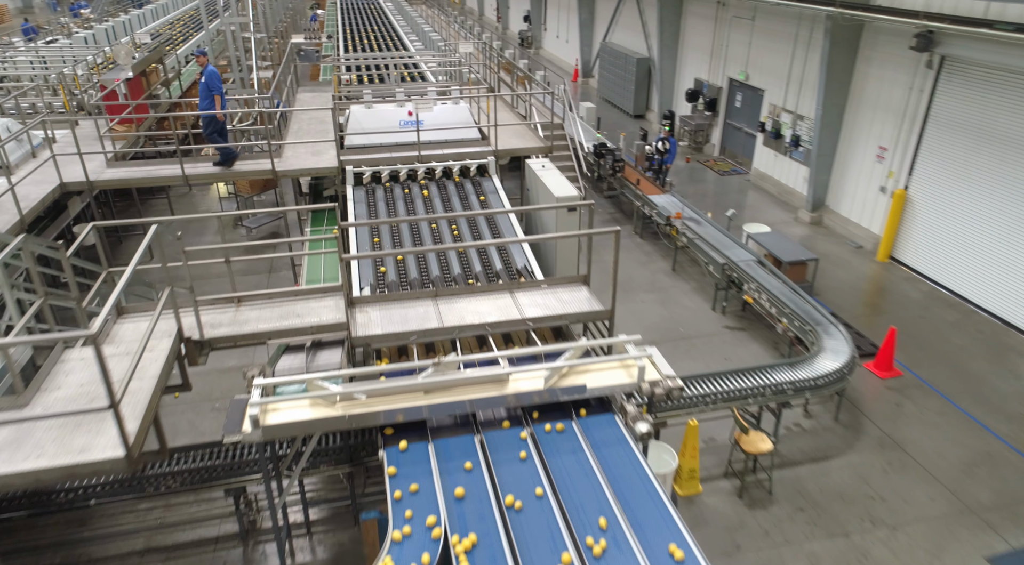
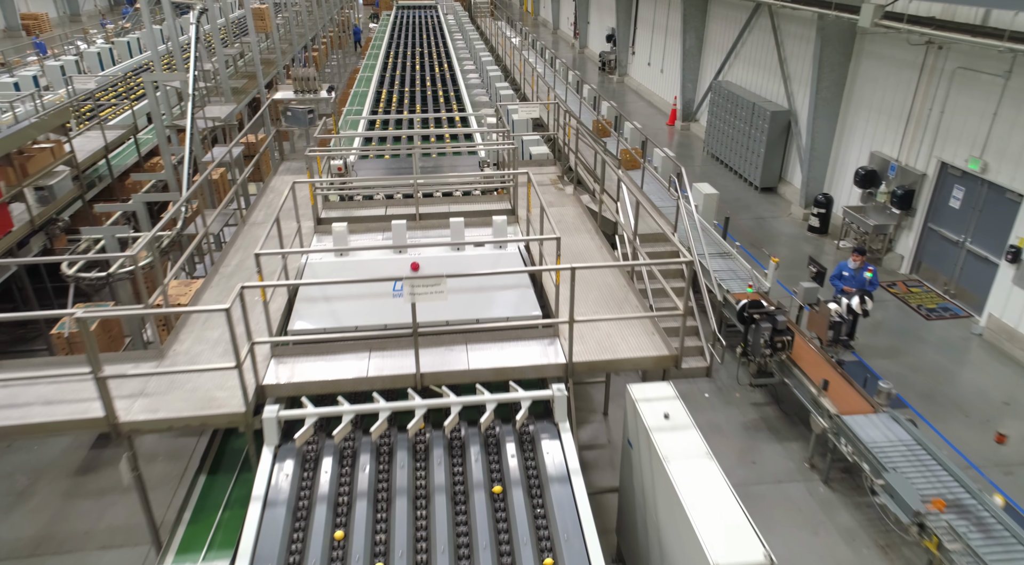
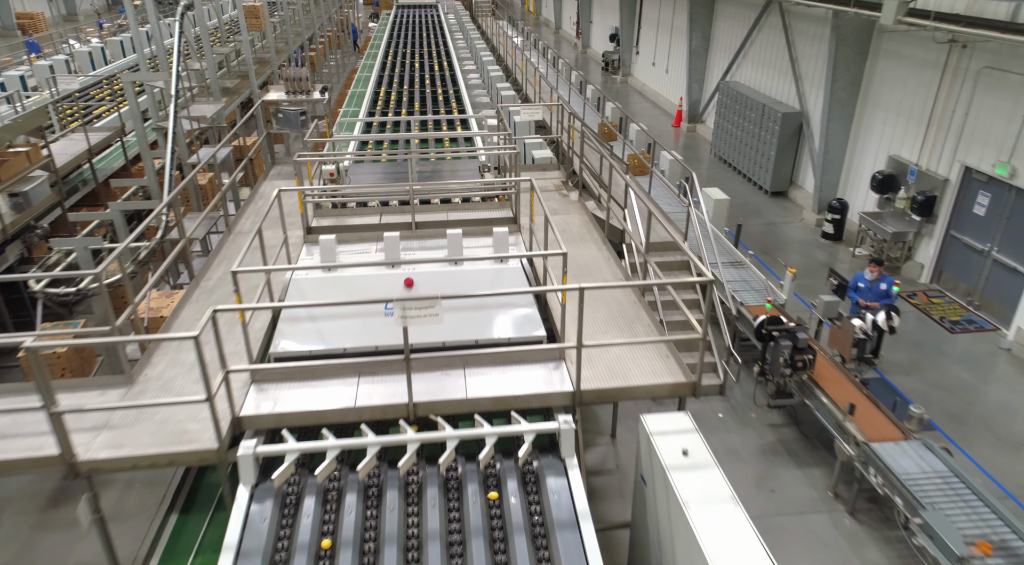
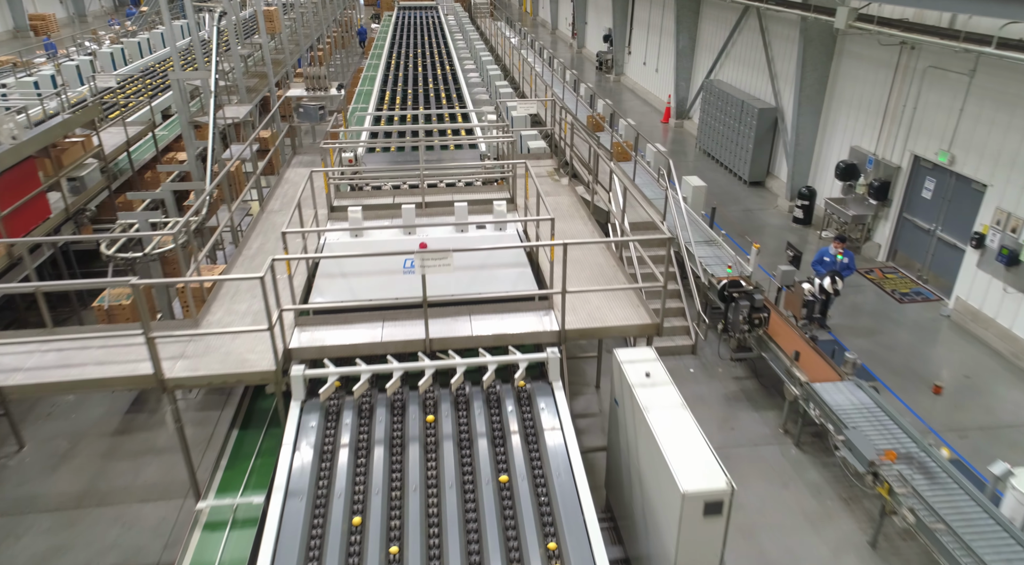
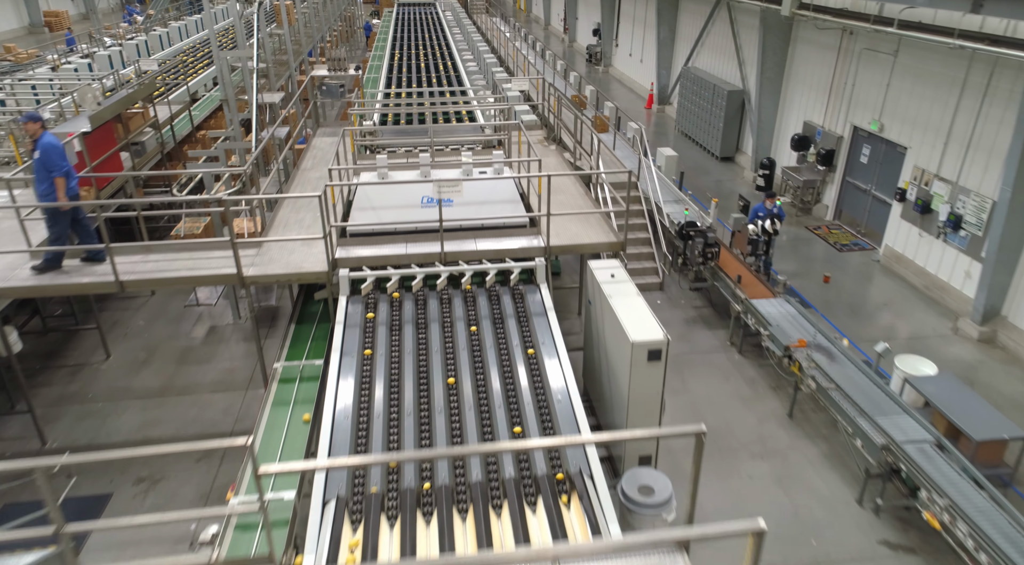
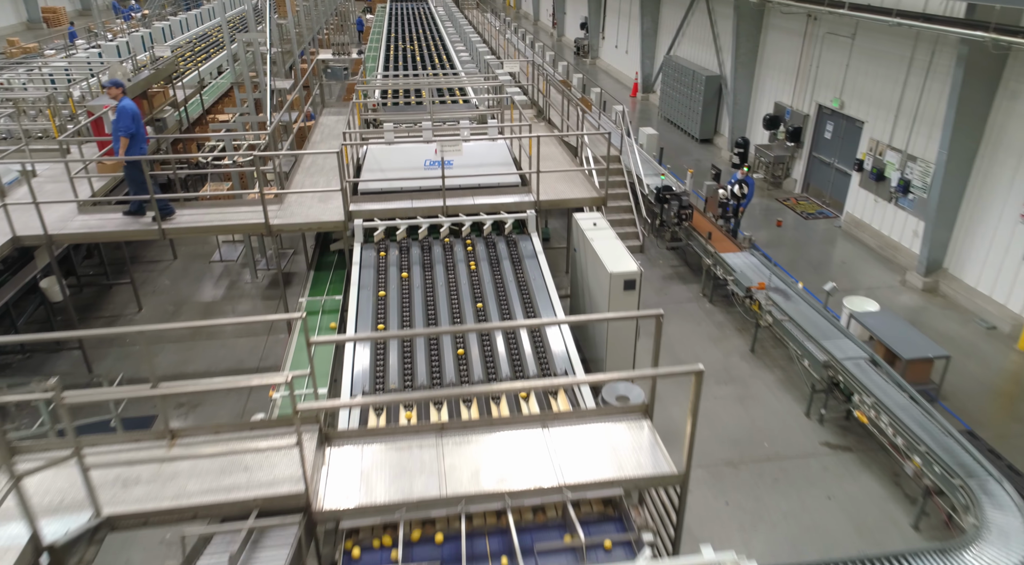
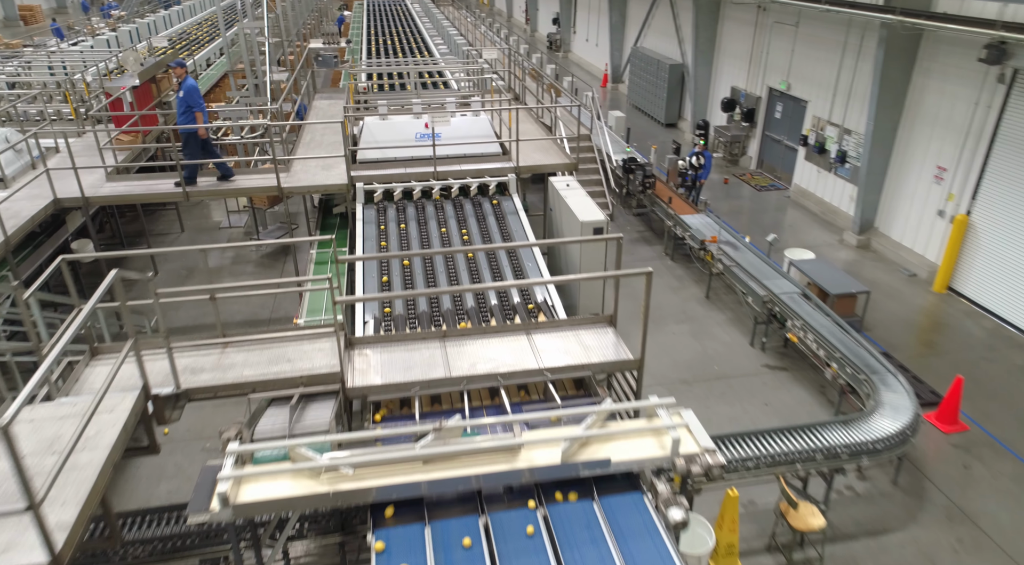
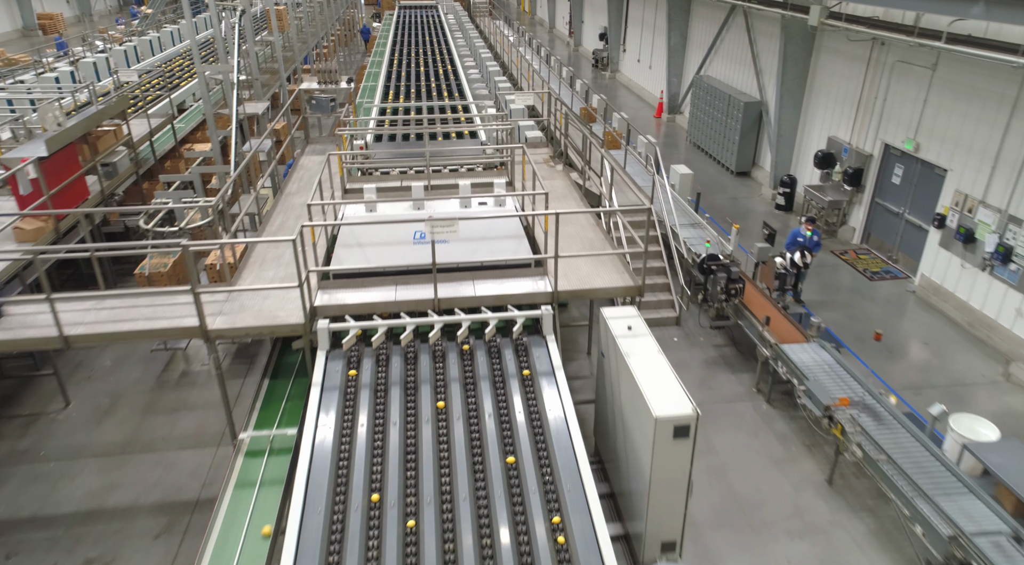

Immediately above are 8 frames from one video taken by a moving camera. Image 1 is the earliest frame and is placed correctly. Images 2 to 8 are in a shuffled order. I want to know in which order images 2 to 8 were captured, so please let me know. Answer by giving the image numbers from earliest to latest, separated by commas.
7, 6, 5, 8, 4, 2, 3
